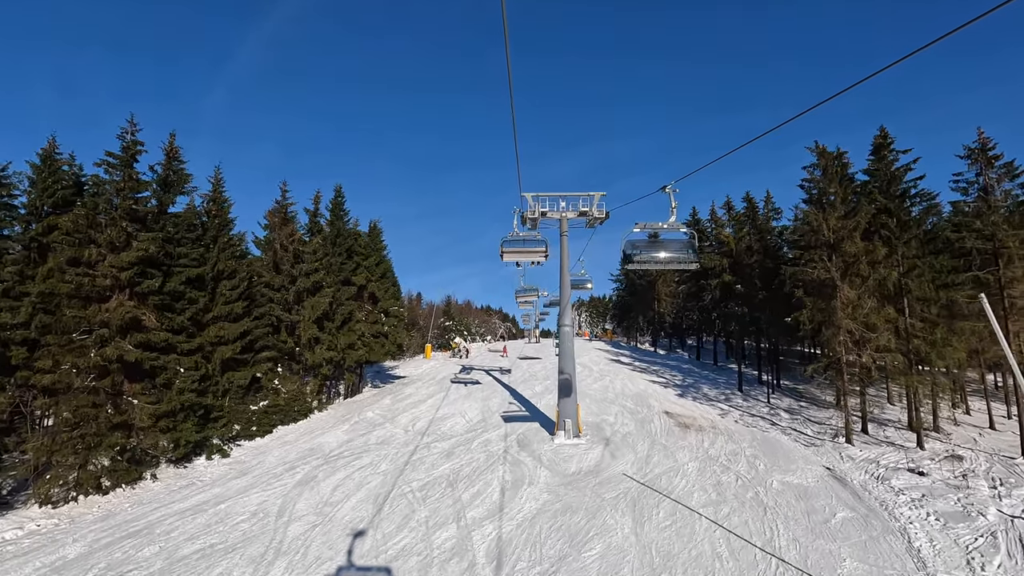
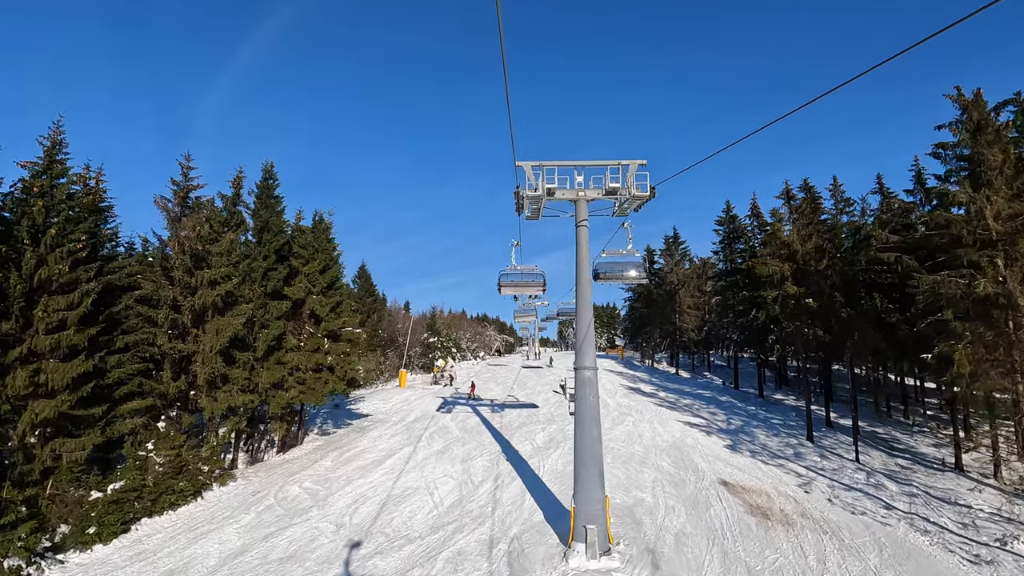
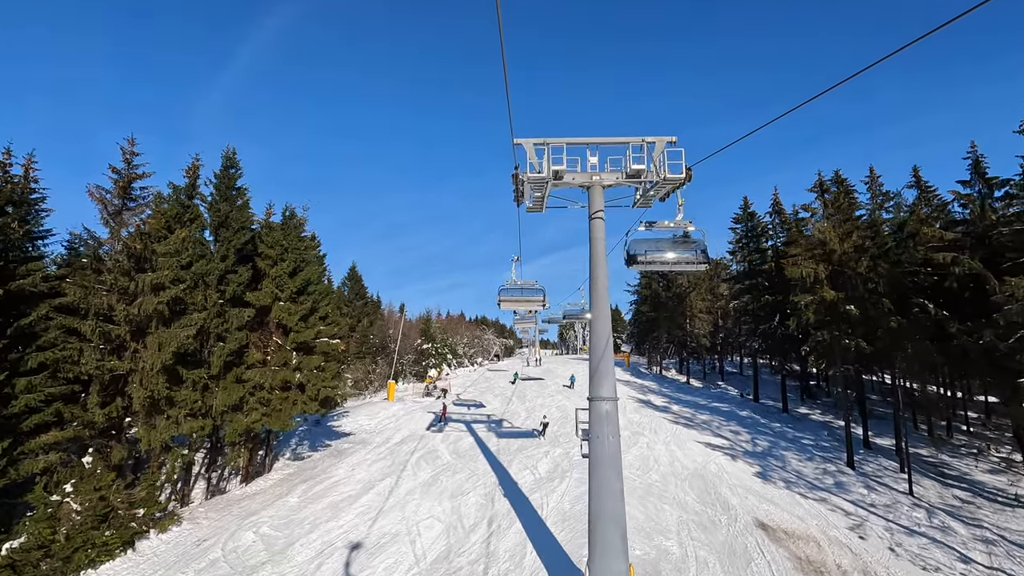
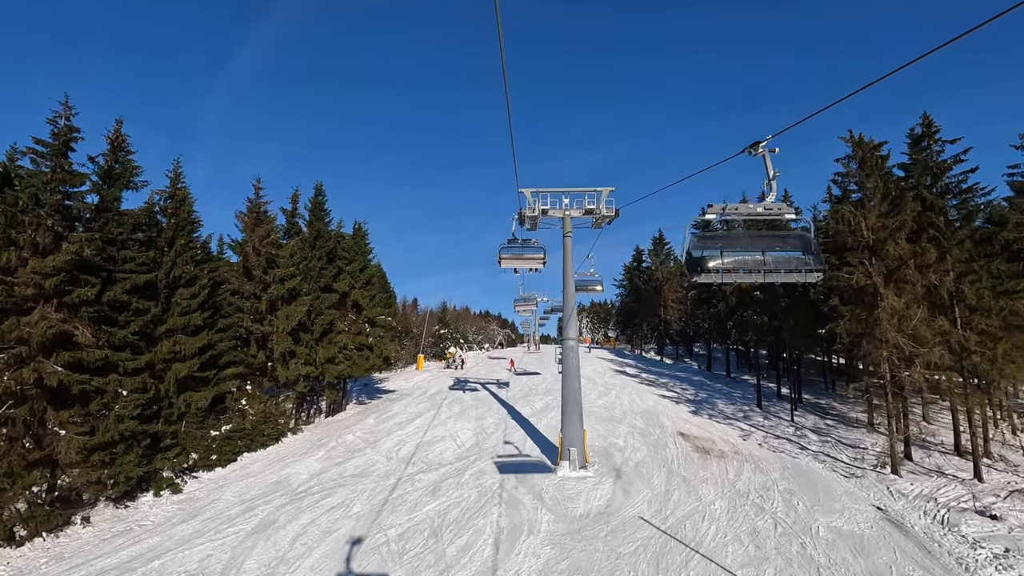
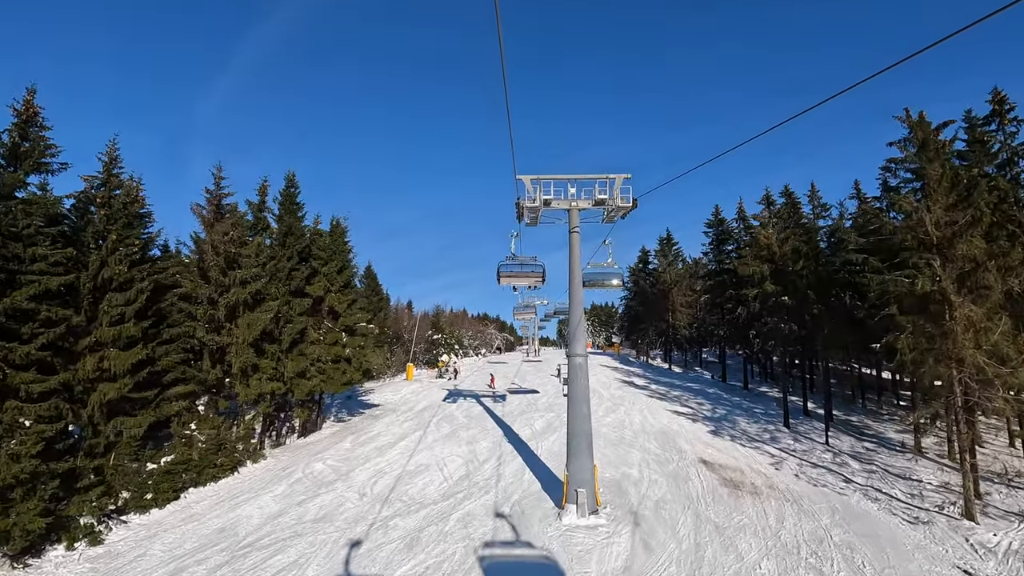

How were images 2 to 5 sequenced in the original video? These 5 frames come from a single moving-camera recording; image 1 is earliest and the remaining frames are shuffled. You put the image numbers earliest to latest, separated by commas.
4, 5, 2, 3
